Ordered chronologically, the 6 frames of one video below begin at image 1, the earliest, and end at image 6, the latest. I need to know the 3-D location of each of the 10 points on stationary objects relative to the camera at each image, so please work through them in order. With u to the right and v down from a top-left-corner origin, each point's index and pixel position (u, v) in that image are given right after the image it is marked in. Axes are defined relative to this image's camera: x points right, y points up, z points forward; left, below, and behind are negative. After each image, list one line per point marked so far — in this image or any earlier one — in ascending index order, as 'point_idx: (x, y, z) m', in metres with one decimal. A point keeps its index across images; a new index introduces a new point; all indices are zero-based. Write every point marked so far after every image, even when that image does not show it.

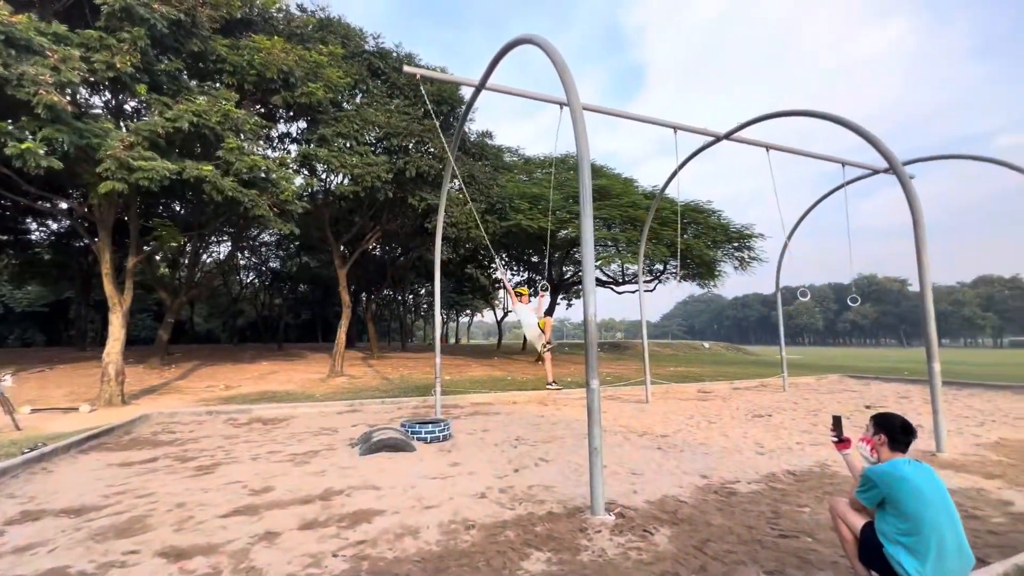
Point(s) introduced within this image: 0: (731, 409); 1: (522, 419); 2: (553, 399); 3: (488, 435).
0: (+5.1, -2.8, +10.6) m
1: (+0.2, -2.7, +9.3) m
2: (+1.1, -3.1, +12.4) m
3: (-0.4, -2.5, +7.5) m
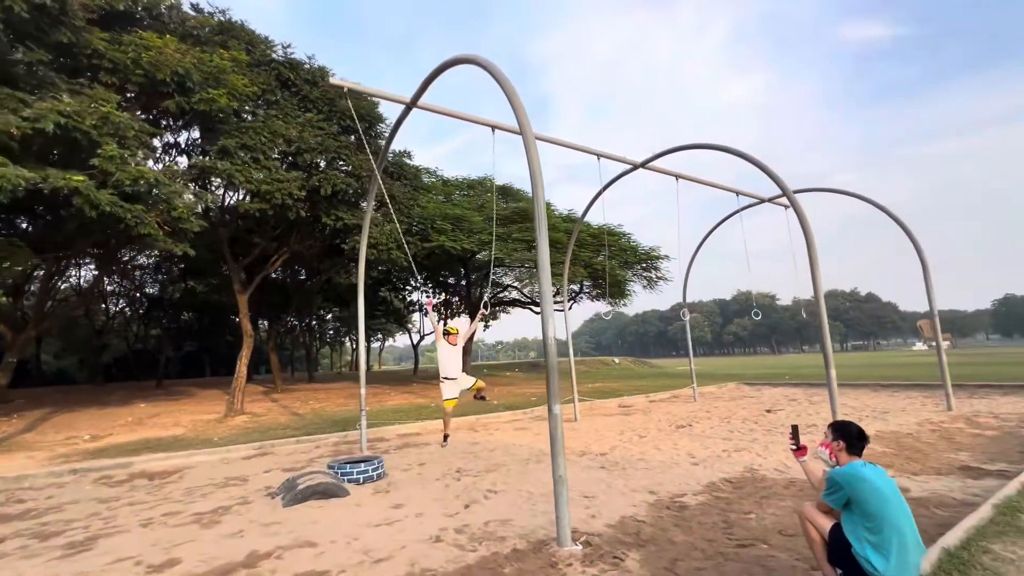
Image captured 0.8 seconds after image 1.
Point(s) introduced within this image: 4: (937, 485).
0: (+3.4, -3.3, +11.1) m
1: (-1.1, -3.2, +8.9) m
2: (-0.8, -3.7, +12.1) m
3: (-1.3, -2.9, +7.1) m
4: (+4.9, -2.2, +5.1) m
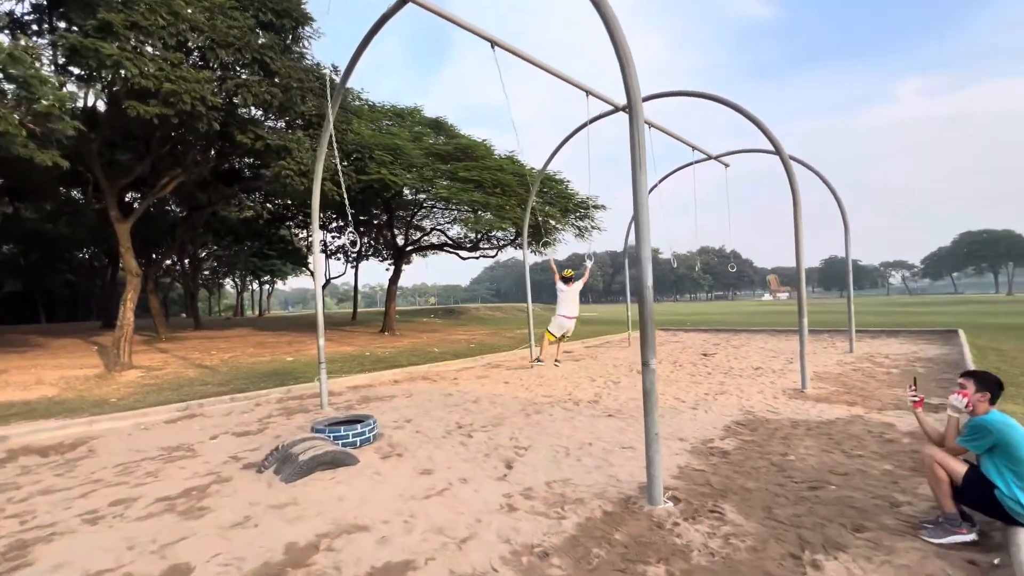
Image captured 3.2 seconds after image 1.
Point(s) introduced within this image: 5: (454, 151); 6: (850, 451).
0: (+2.5, -2.0, +11.5) m
1: (-1.5, -2.1, +8.3) m
2: (-2.0, -2.2, +11.5) m
3: (-1.3, -2.0, +6.4) m
4: (+5.3, -1.7, +5.9) m
5: (-2.2, +5.3, +17.5) m
6: (+3.7, -1.8, +4.9) m
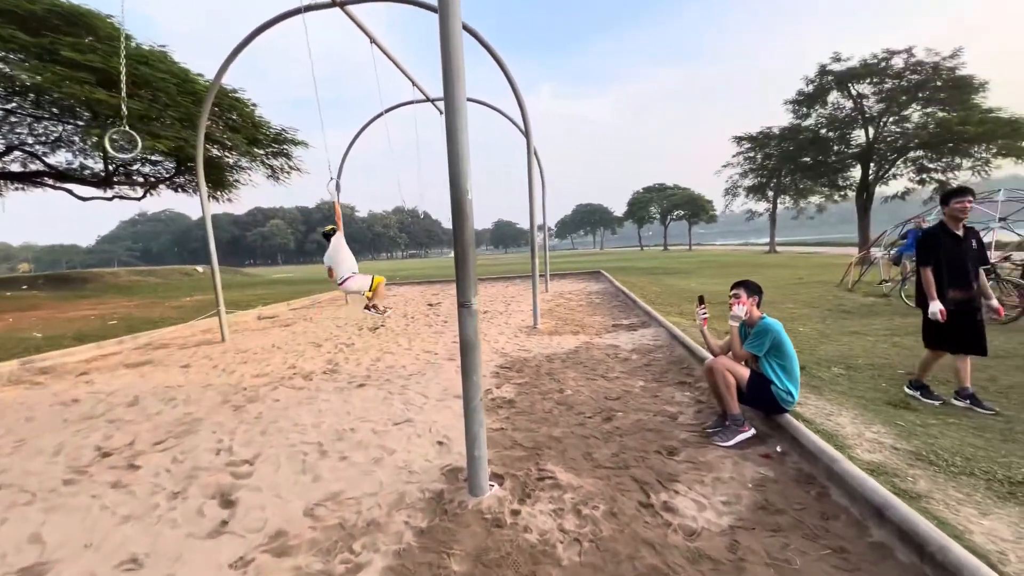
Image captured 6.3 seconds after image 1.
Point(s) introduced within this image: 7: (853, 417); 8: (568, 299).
0: (-3.9, -0.9, +9.7) m
1: (-5.1, -1.4, +4.8) m
2: (-7.4, -1.3, +7.1) m
3: (-3.8, -1.4, +3.4) m
4: (+1.7, -0.8, +6.9) m
5: (-11.3, +6.5, +10.9) m
6: (+1.1, -1.0, +5.1) m
7: (+2.6, -1.0, +3.4) m
8: (+1.6, -0.3, +12.4) m
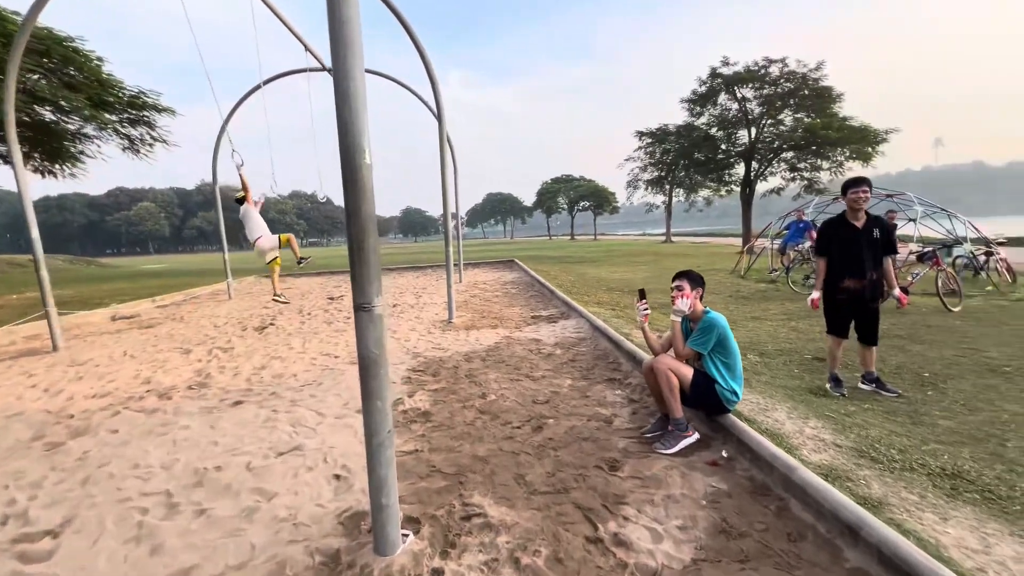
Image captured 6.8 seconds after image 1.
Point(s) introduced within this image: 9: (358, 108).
0: (-5.5, -0.7, +8.2) m
1: (-5.8, -1.4, +3.2) m
2: (-8.5, -1.3, +4.9) m
3: (-4.2, -1.4, +2.1) m
4: (+0.5, -0.6, +6.5) m
5: (-13.1, +6.6, +7.8) m
6: (+0.2, -0.9, +4.7) m
7: (+2.0, -0.9, +3.3) m
8: (-0.8, 0.0, +11.9) m
9: (-0.7, +0.7, +1.9) m
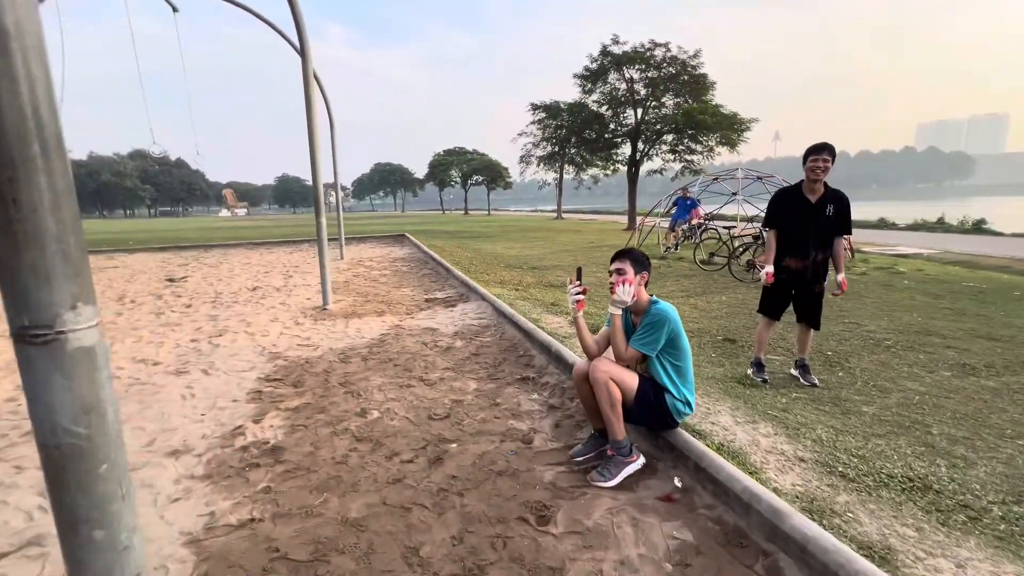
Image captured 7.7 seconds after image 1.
0: (-7.1, -0.5, +5.8) m
1: (-6.2, -1.4, +0.9) m
2: (-9.2, -1.3, +2.0) m
3: (-4.4, -1.5, +0.2) m
4: (-0.8, -0.4, +5.6) m
5: (-14.5, +6.6, +3.2) m
6: (-0.7, -0.7, +3.8) m
7: (+1.4, -0.8, +2.8) m
8: (-3.3, +0.5, +10.5) m
9: (-0.9, +0.7, +0.8) m
